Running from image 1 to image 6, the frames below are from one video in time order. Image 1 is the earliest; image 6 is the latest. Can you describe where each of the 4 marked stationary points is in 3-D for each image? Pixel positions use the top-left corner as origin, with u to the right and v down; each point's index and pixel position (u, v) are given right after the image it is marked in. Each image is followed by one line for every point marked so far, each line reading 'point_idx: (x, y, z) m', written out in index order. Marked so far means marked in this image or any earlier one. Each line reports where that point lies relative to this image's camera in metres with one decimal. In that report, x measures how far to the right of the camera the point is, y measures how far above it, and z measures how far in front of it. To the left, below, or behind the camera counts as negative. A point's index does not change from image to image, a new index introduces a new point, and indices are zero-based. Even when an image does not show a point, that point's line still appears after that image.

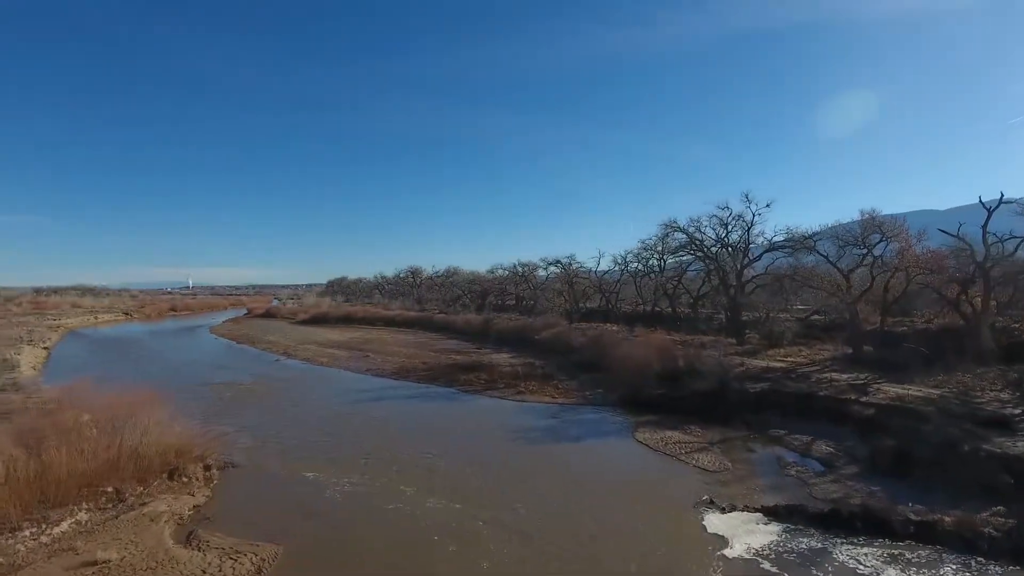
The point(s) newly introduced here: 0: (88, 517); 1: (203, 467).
0: (-6.7, -3.6, +8.1) m
1: (-6.4, -3.7, +10.5) m
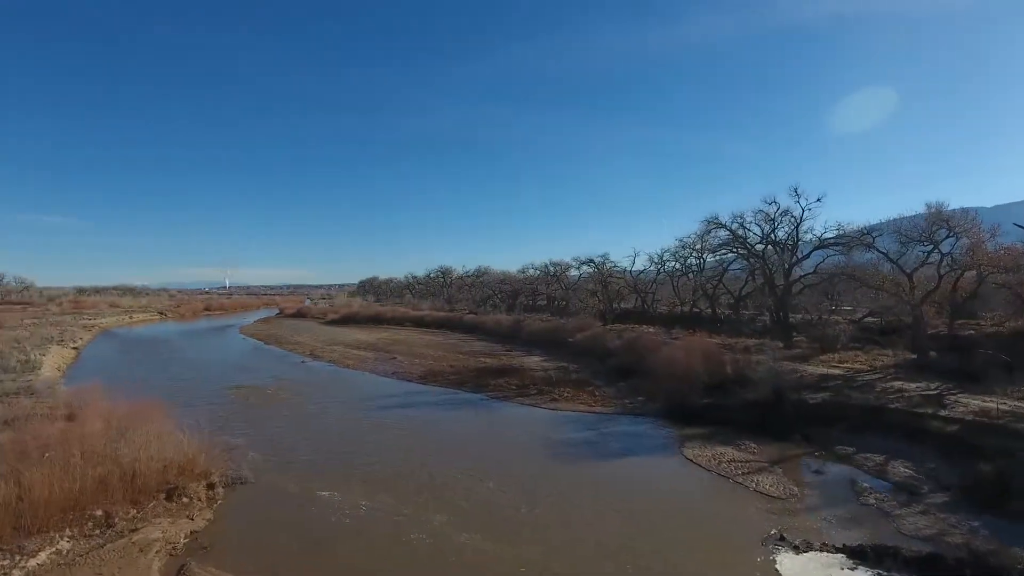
0: (-6.2, -3.6, +7.1) m
1: (-5.7, -3.7, +9.5) m
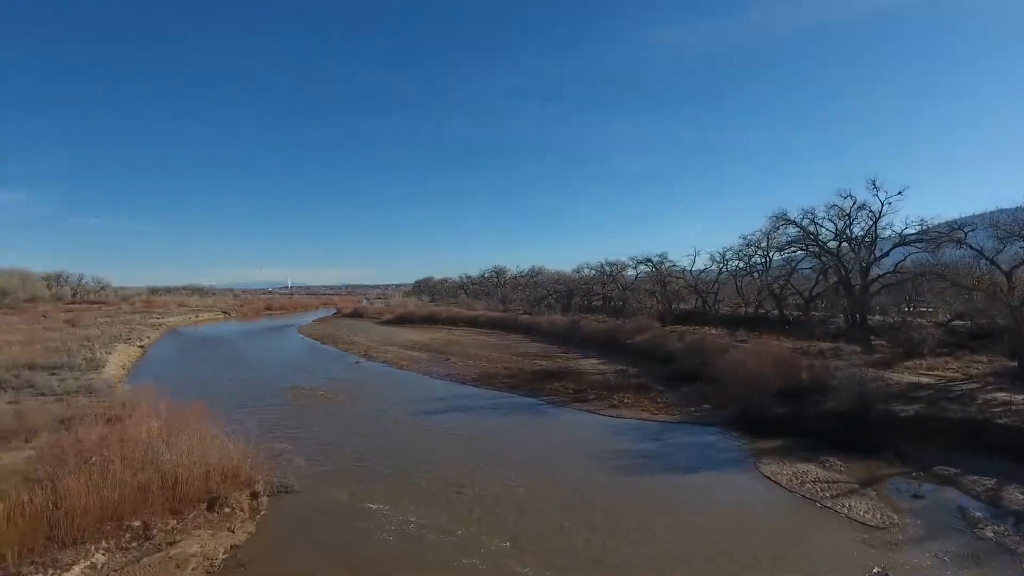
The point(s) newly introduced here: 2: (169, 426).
0: (-5.4, -3.6, +6.7) m
1: (-4.7, -3.7, +9.0) m
2: (-7.0, -2.9, +10.3) m
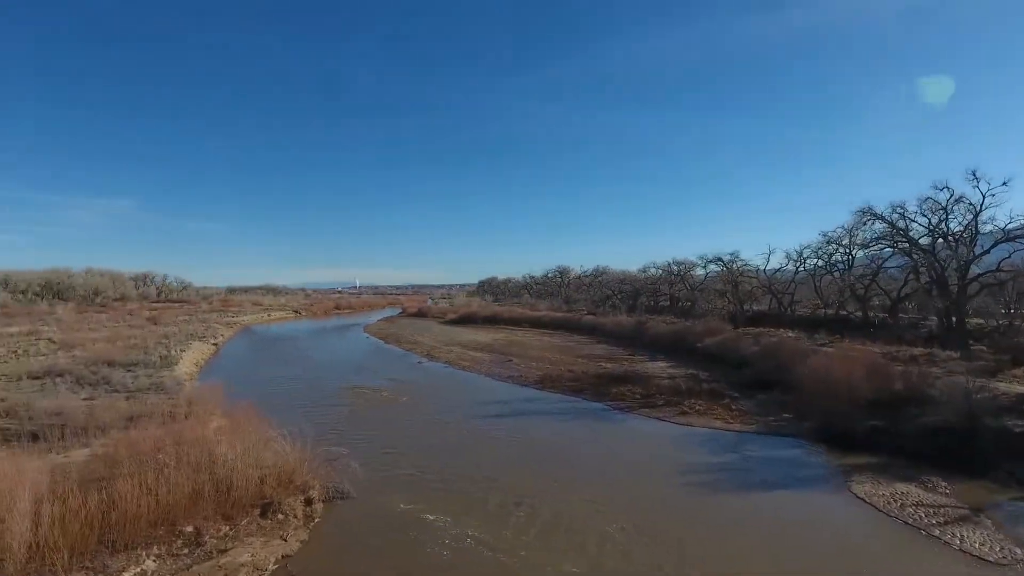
0: (-4.5, -3.5, +6.4) m
1: (-3.6, -3.6, +8.6) m
2: (-5.7, -2.8, +10.2) m
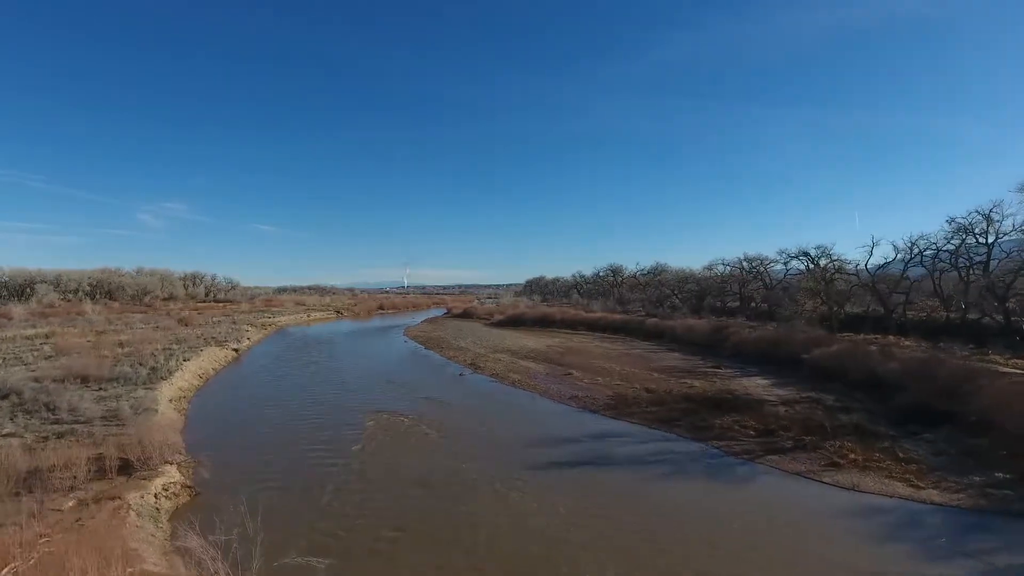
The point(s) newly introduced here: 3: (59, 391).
0: (-3.7, -3.5, +2.3) m
1: (-2.6, -3.6, +4.4) m
2: (-4.6, -2.7, +6.2) m
3: (-11.5, -2.6, +12.8) m
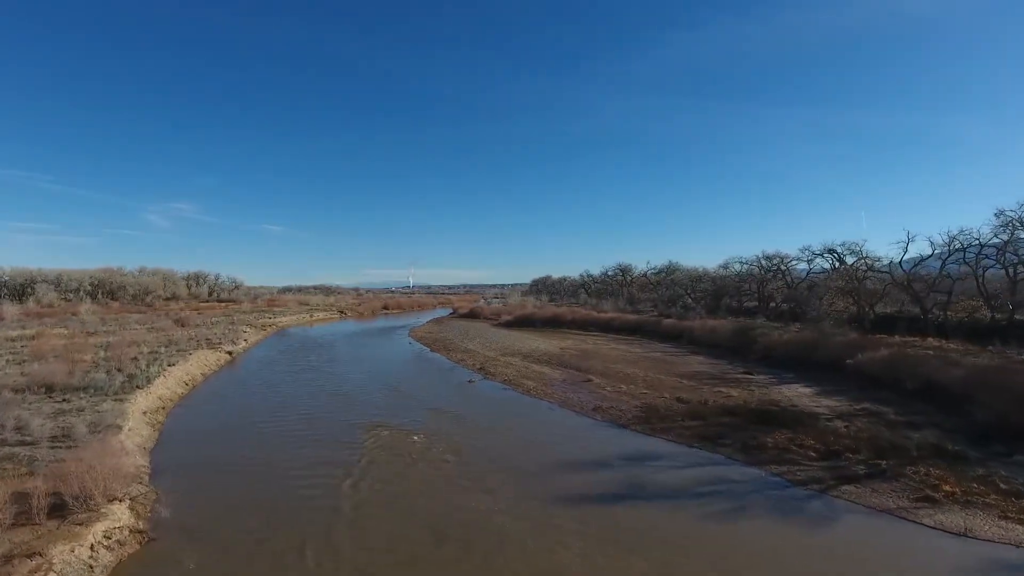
0: (-3.4, -3.4, +0.5) m
1: (-2.2, -3.5, +2.6) m
2: (-4.2, -2.7, +4.4) m
3: (-11.0, -2.6, +11.1) m
